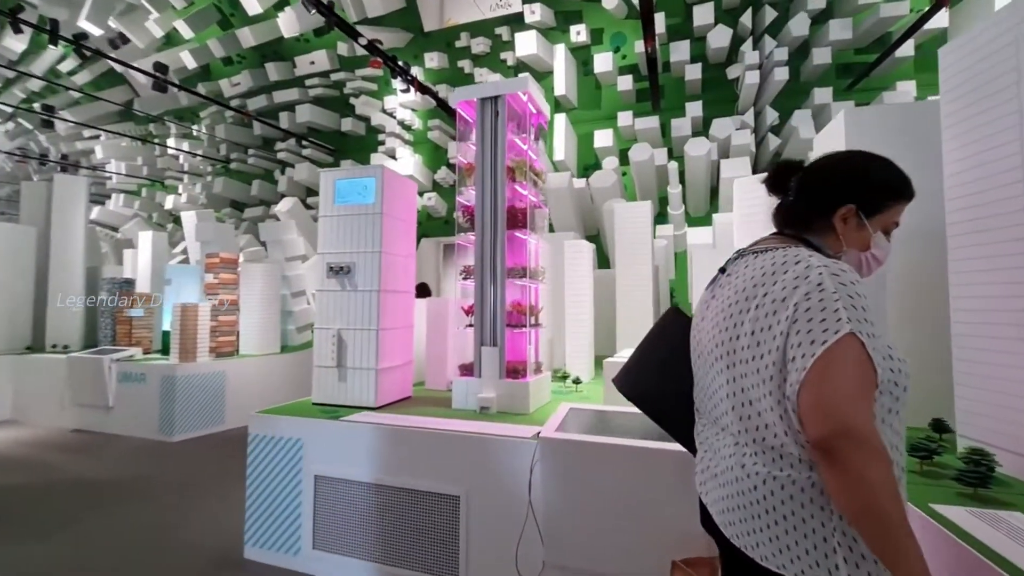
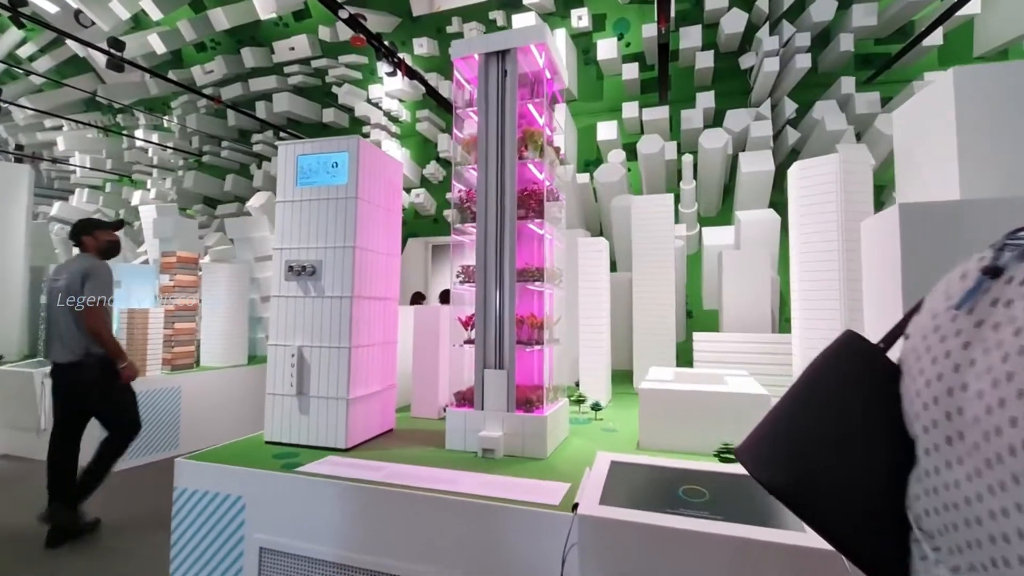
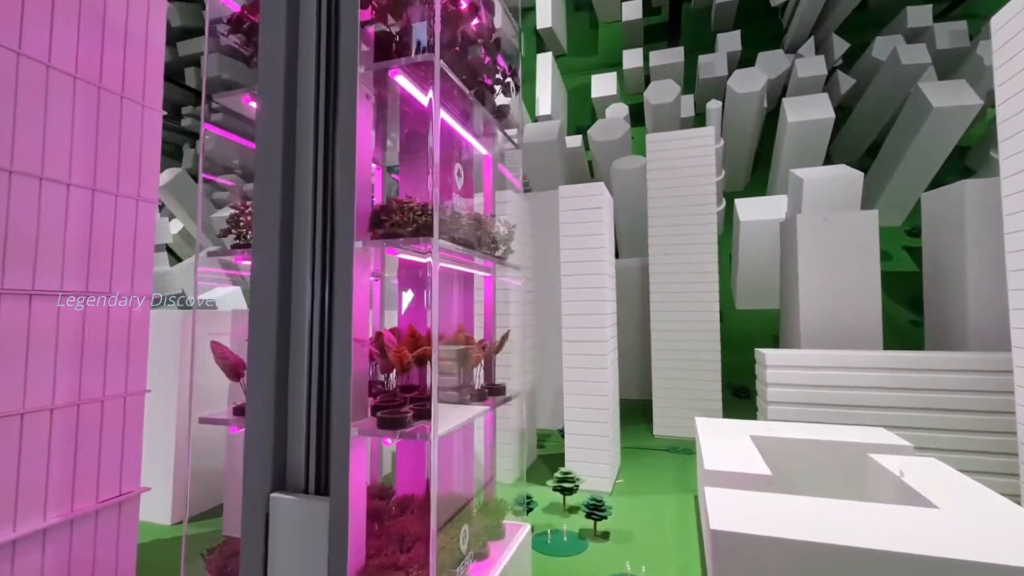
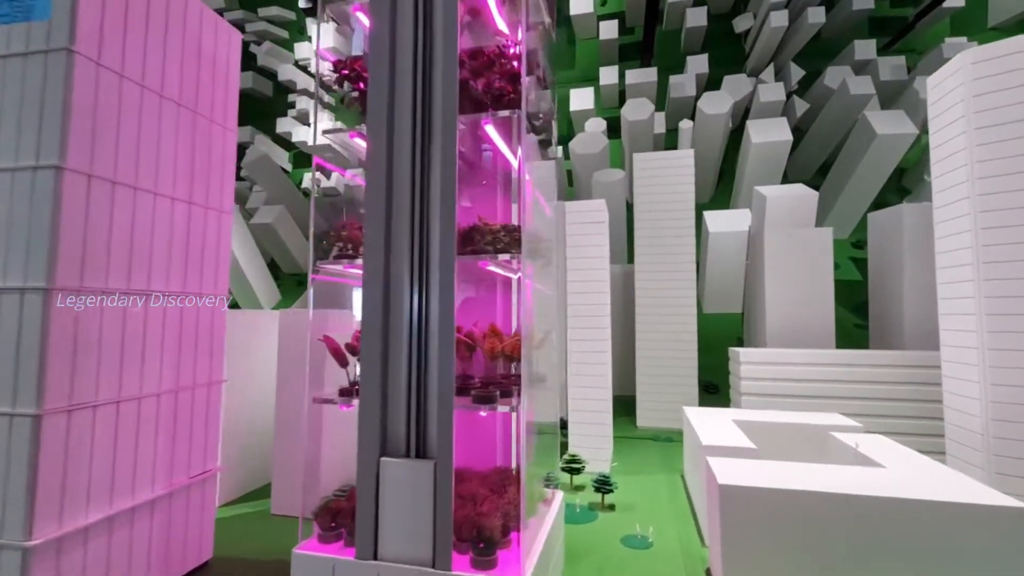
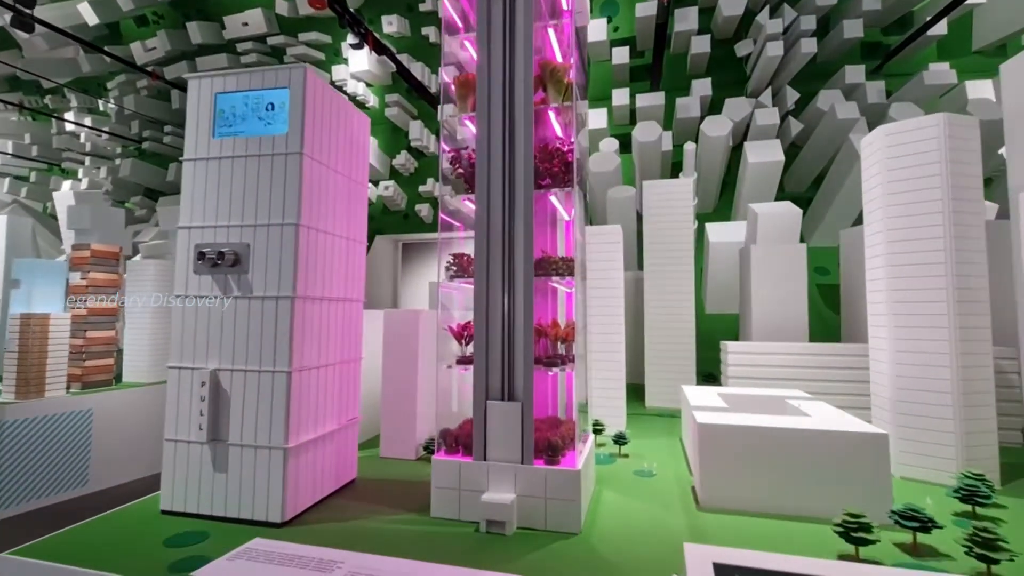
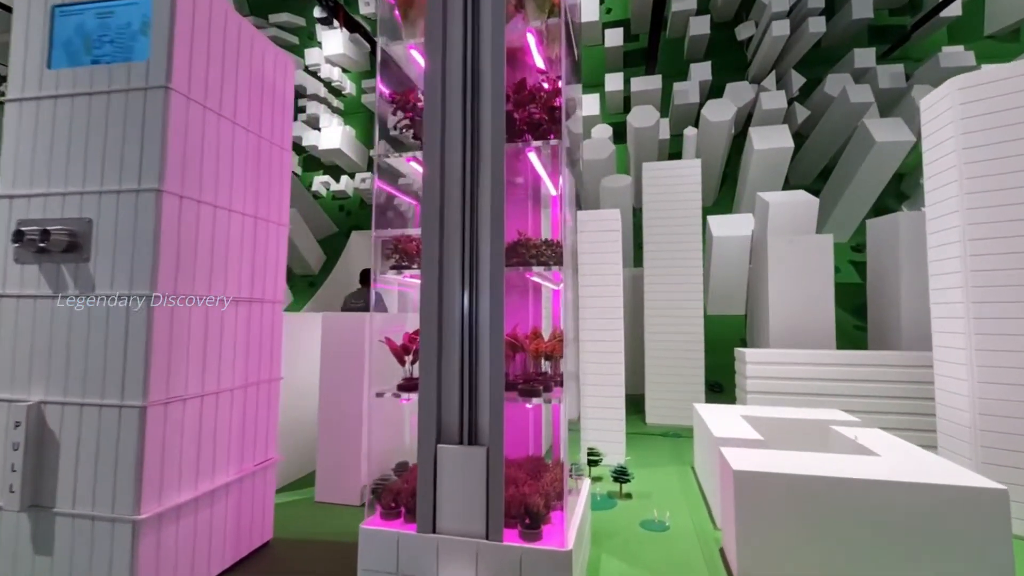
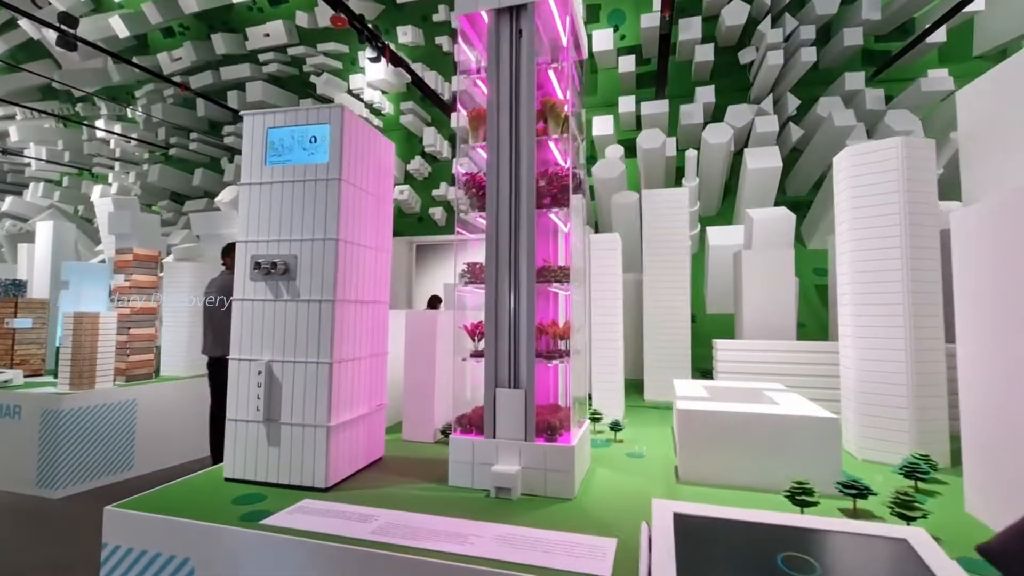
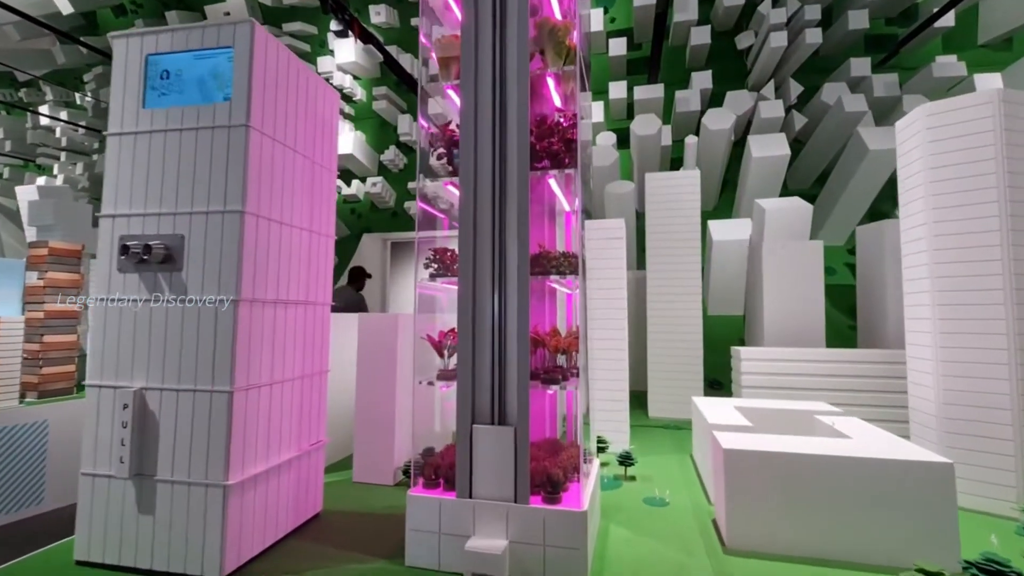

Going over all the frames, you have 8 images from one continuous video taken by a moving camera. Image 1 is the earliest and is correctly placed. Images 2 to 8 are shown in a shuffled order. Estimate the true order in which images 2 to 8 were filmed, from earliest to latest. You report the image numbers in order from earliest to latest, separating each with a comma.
2, 7, 5, 8, 6, 4, 3
